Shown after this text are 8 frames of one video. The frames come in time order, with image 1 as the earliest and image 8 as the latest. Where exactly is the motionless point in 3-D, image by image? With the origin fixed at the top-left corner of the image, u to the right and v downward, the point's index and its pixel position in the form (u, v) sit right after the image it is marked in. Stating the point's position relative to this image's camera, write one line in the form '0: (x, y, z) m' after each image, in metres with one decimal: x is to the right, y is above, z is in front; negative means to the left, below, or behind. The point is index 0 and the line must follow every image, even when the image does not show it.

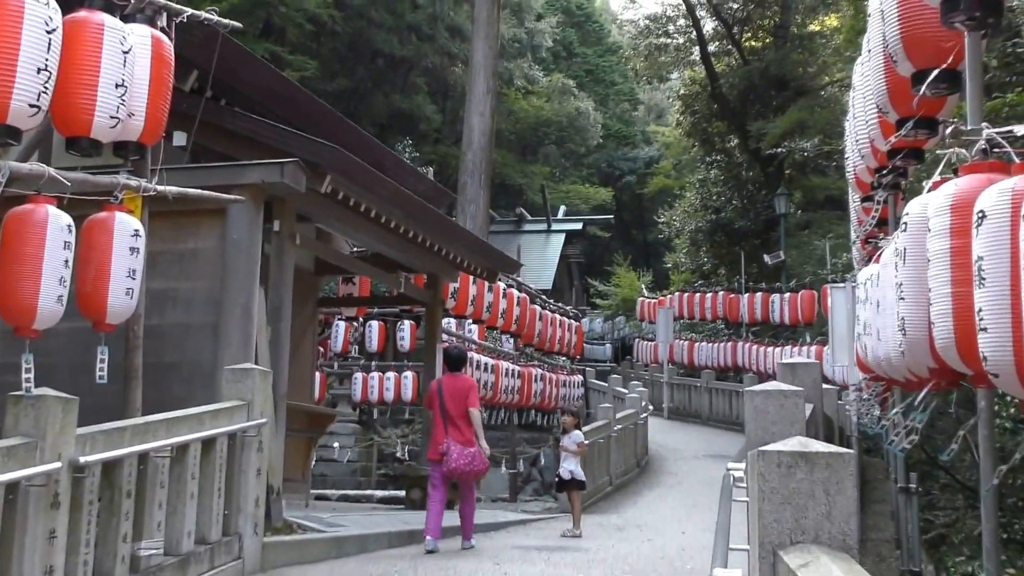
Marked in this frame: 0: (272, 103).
0: (-1.6, +1.3, +8.0) m
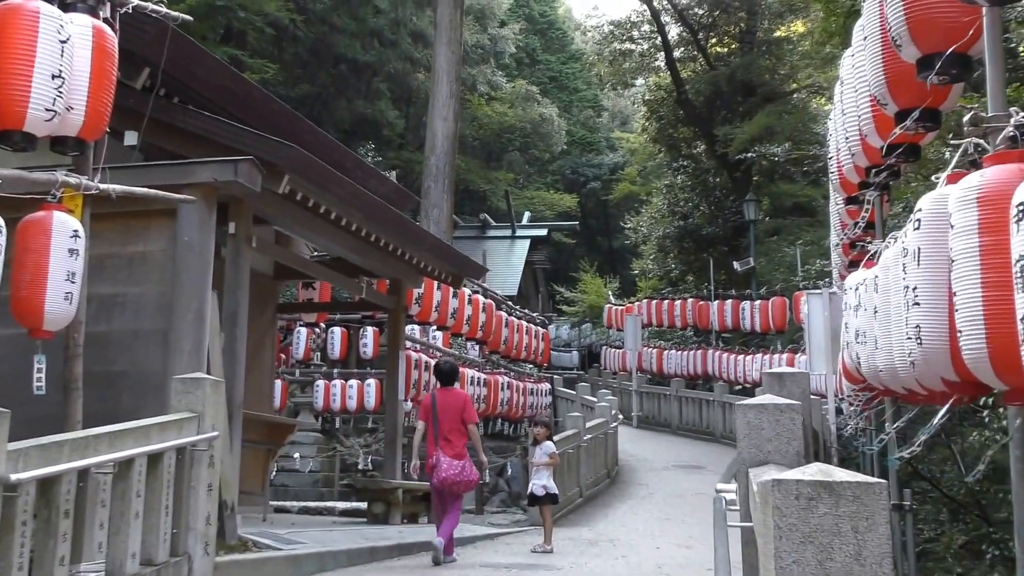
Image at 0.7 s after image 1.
0: (-1.8, +1.2, +7.8) m
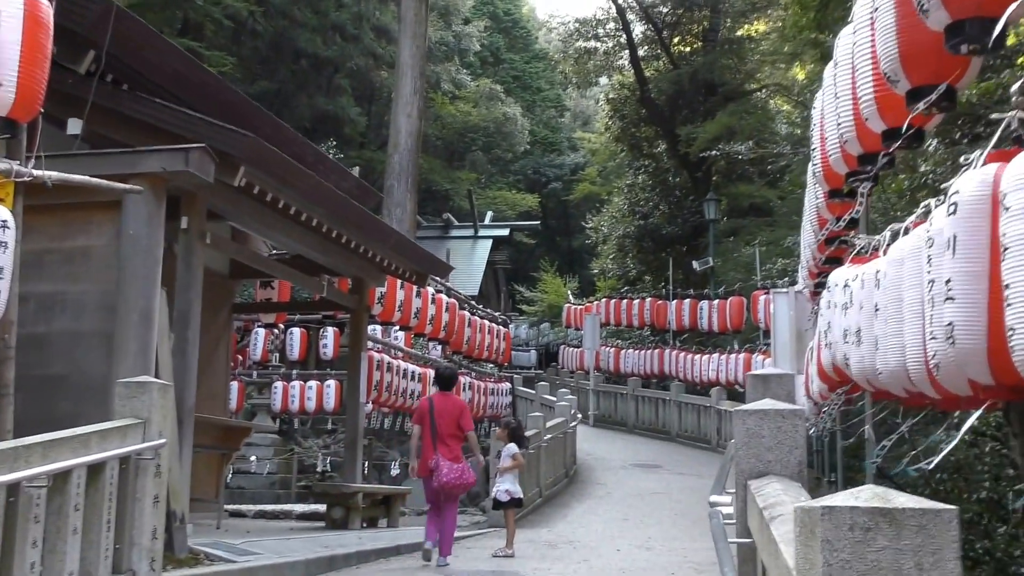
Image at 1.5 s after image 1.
0: (-2.1, +1.2, +7.5) m
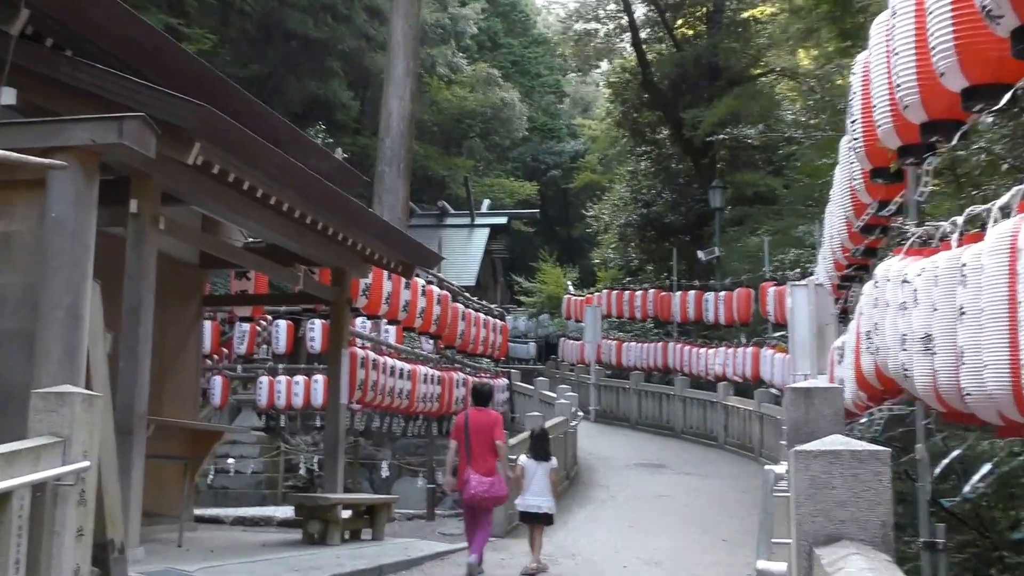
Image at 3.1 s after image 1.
0: (-2.1, +1.3, +6.7) m
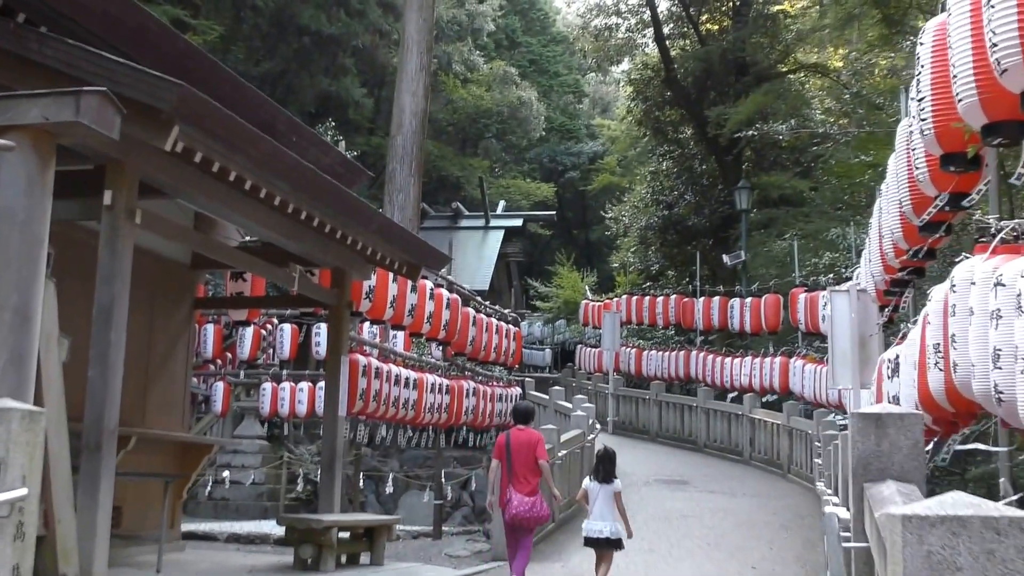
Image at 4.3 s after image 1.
0: (-2.0, +1.3, +6.1) m
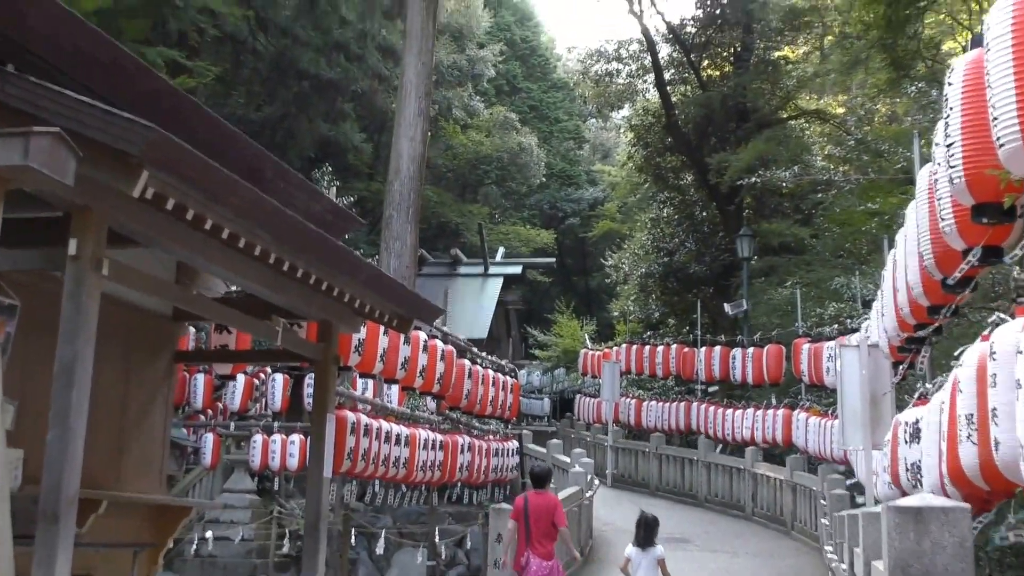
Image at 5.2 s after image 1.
0: (-2.0, +1.0, +5.7) m
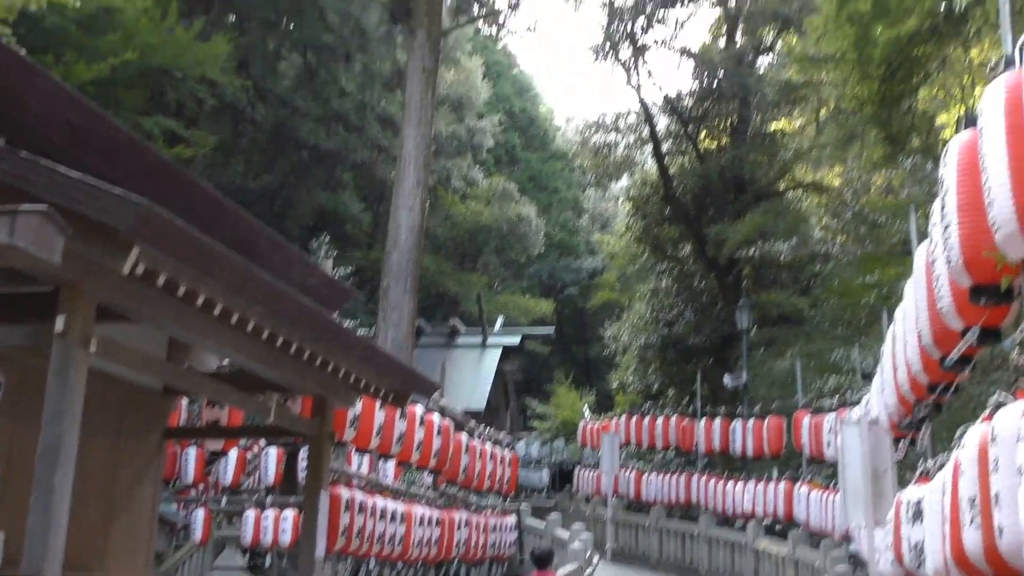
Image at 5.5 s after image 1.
0: (-2.1, +0.7, +5.7) m
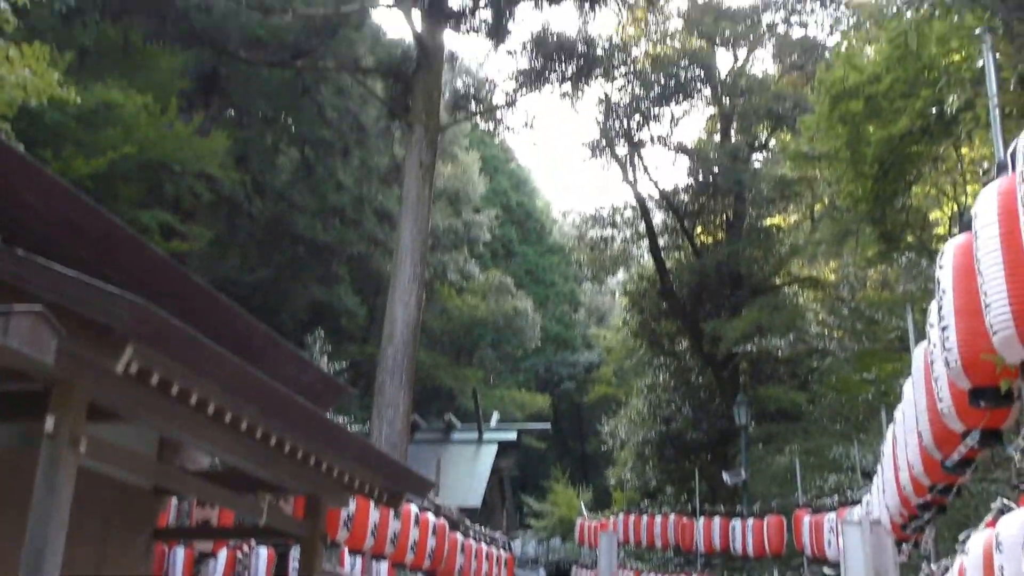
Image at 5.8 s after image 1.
0: (-2.1, +0.2, +5.7) m
